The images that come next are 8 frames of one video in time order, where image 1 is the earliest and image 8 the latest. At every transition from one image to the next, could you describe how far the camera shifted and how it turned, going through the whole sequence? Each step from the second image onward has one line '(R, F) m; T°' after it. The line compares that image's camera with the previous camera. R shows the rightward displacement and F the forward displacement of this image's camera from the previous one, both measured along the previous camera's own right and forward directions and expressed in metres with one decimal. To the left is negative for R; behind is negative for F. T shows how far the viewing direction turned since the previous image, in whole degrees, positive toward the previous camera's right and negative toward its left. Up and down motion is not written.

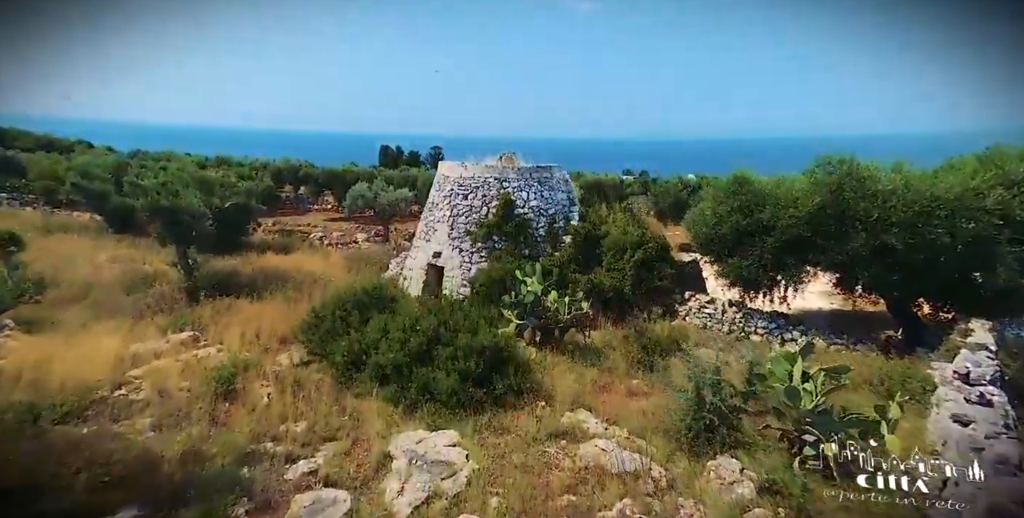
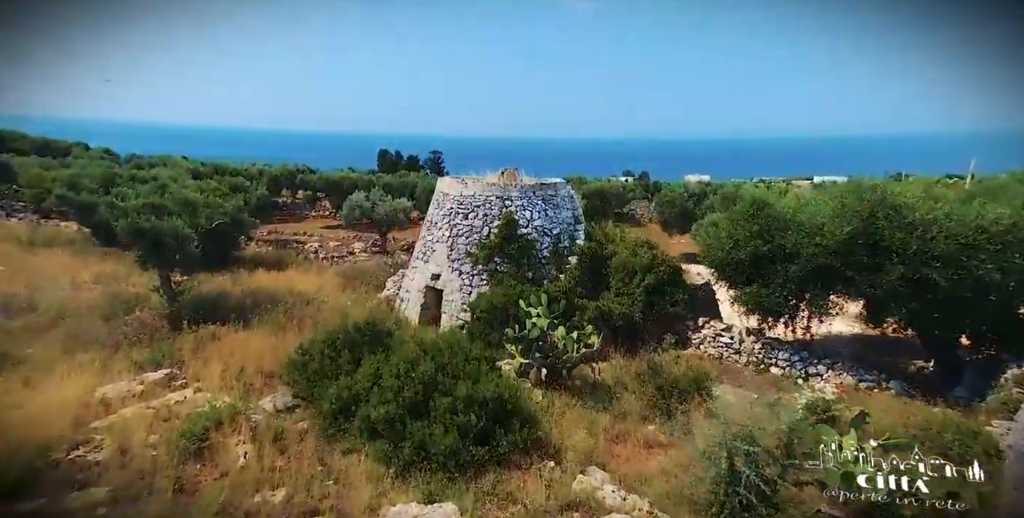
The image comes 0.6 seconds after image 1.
(-0.1, +0.8) m; 0°
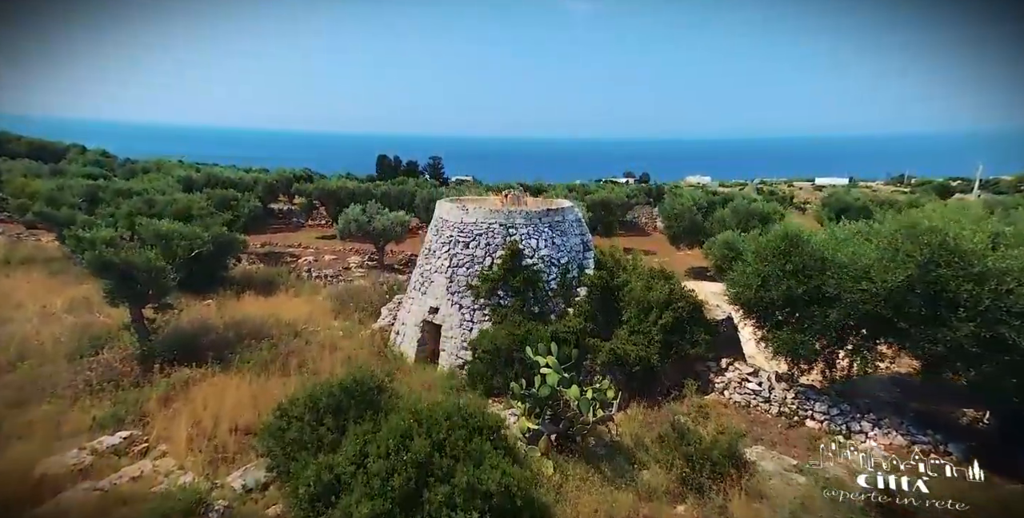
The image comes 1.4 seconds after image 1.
(-0.1, +1.2) m; 0°
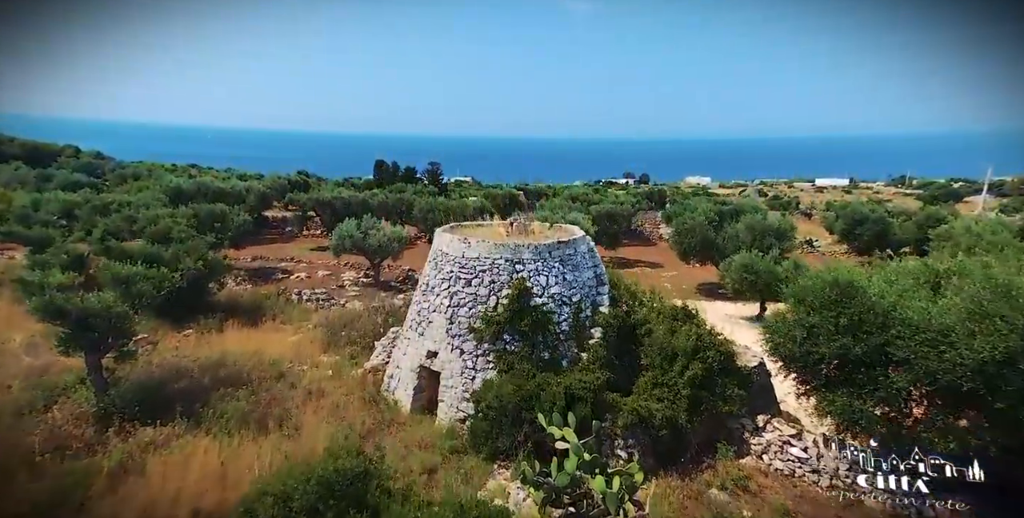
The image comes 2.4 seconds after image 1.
(-0.1, +1.4) m; 0°
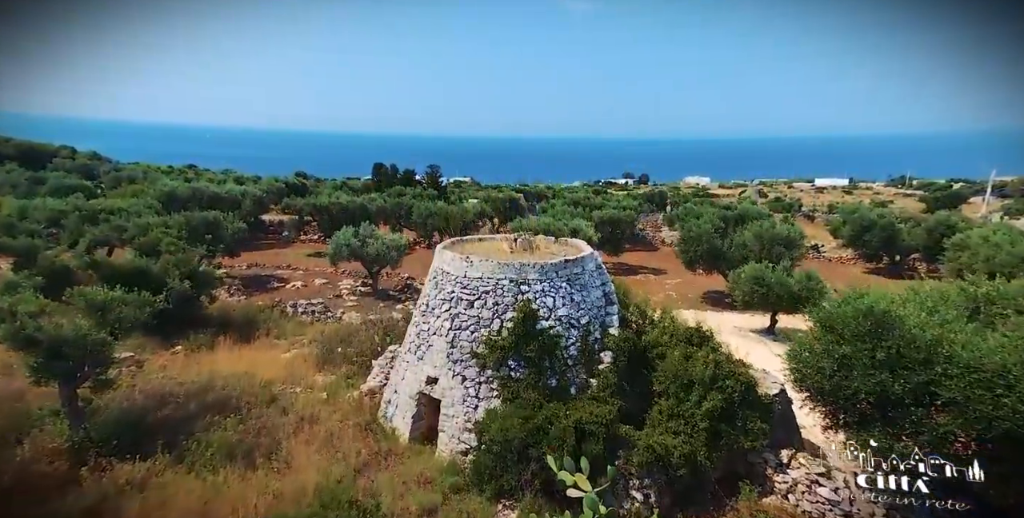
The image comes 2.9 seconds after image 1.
(-0.1, +0.7) m; 0°
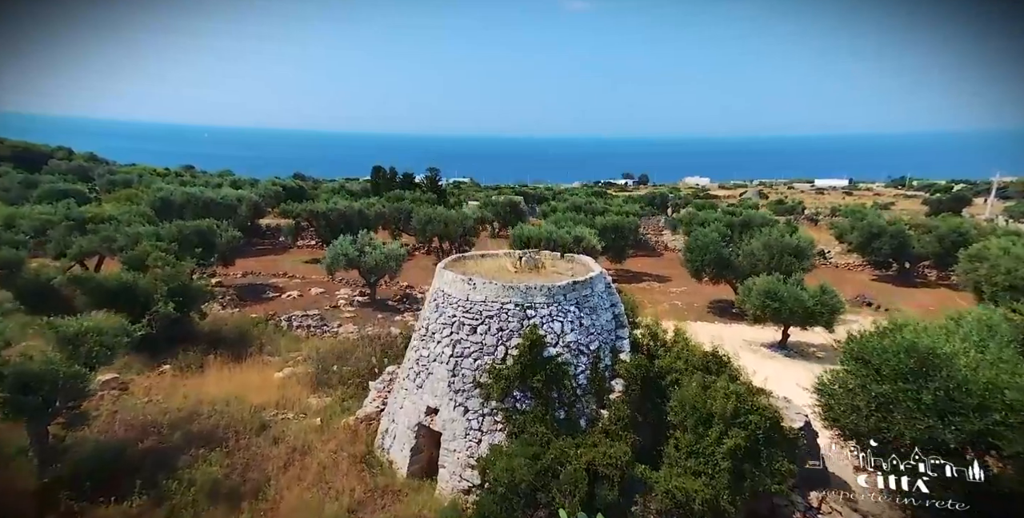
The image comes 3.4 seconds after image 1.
(-0.1, +0.7) m; 0°
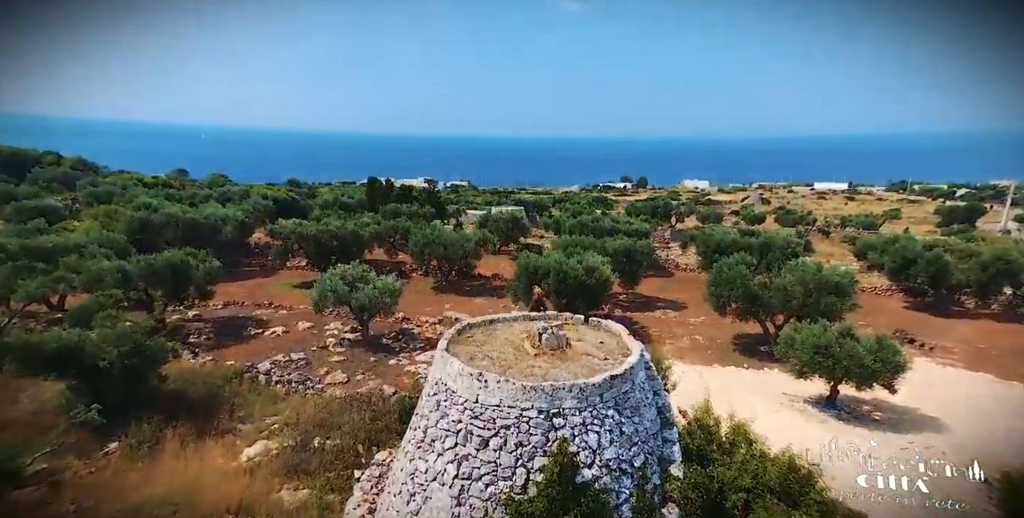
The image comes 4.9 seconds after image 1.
(-0.3, +2.4) m; 0°
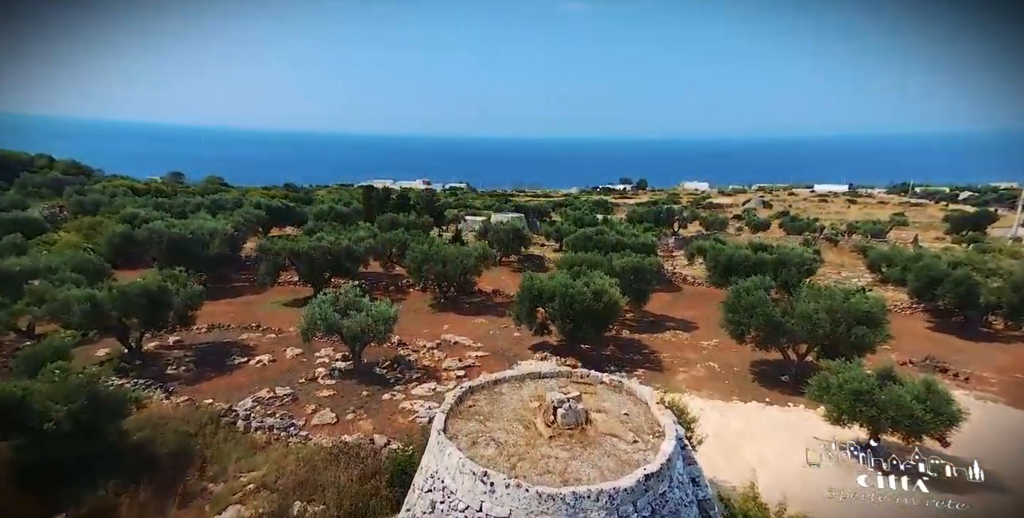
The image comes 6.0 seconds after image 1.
(-0.1, +1.6) m; 0°
